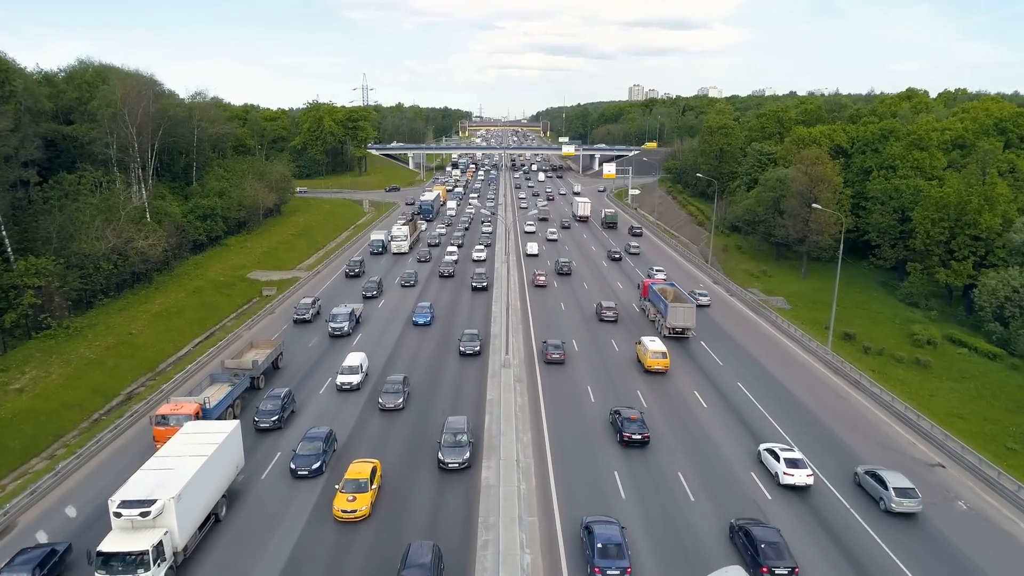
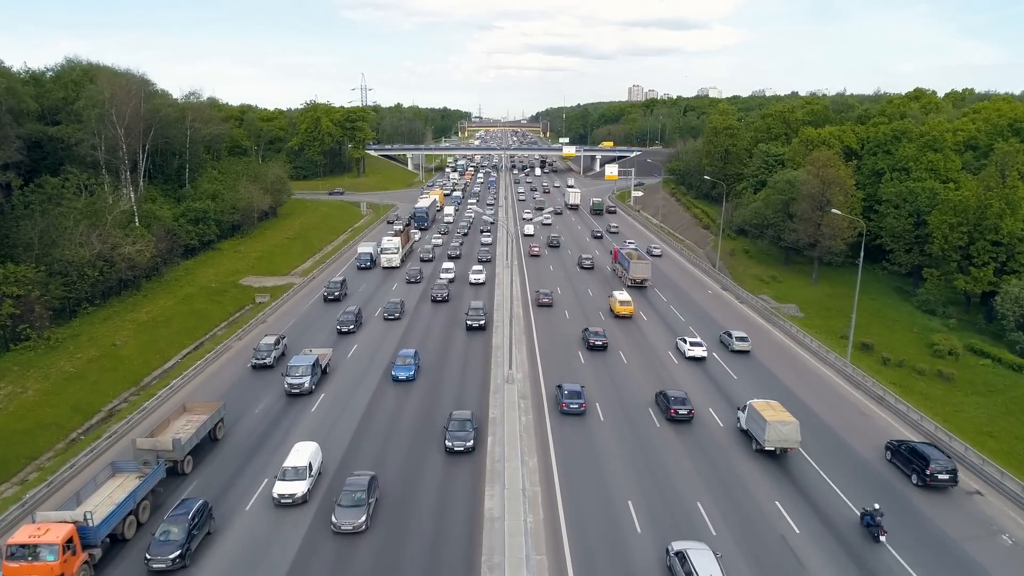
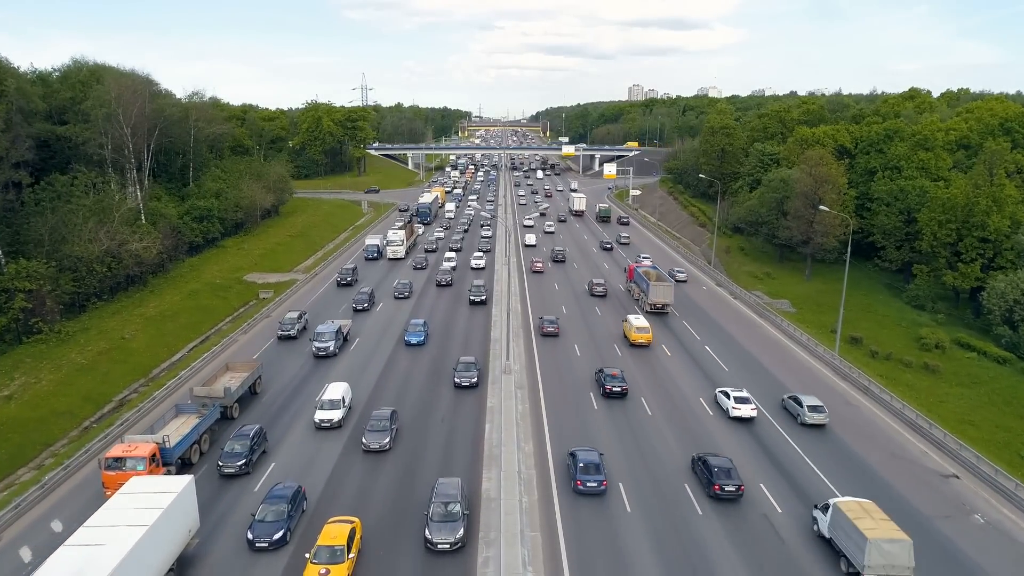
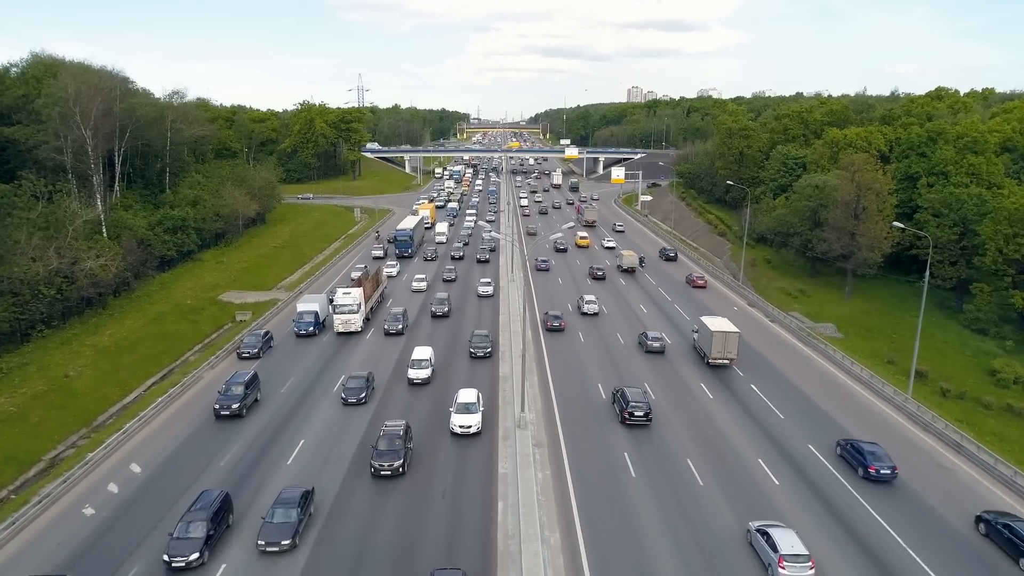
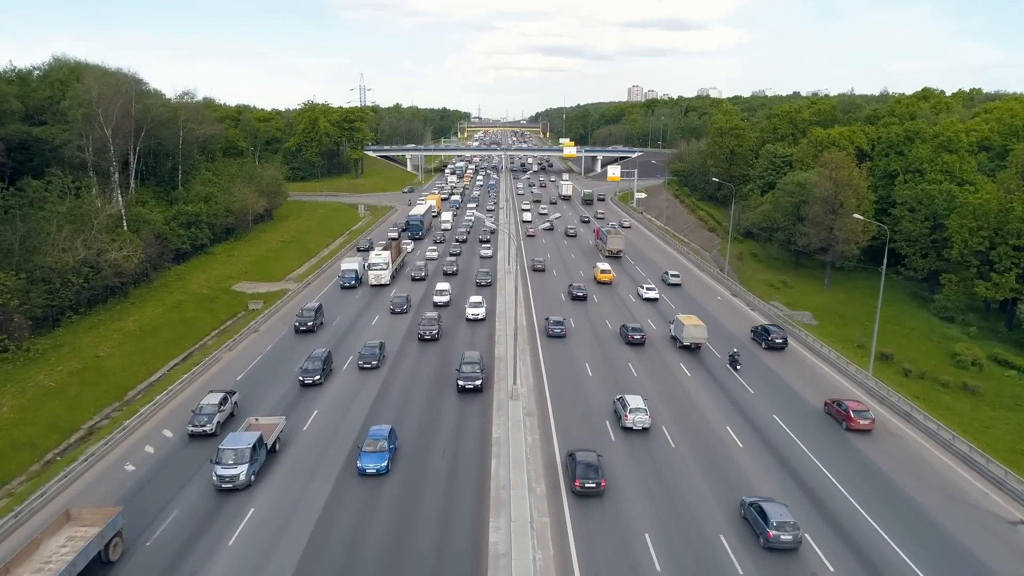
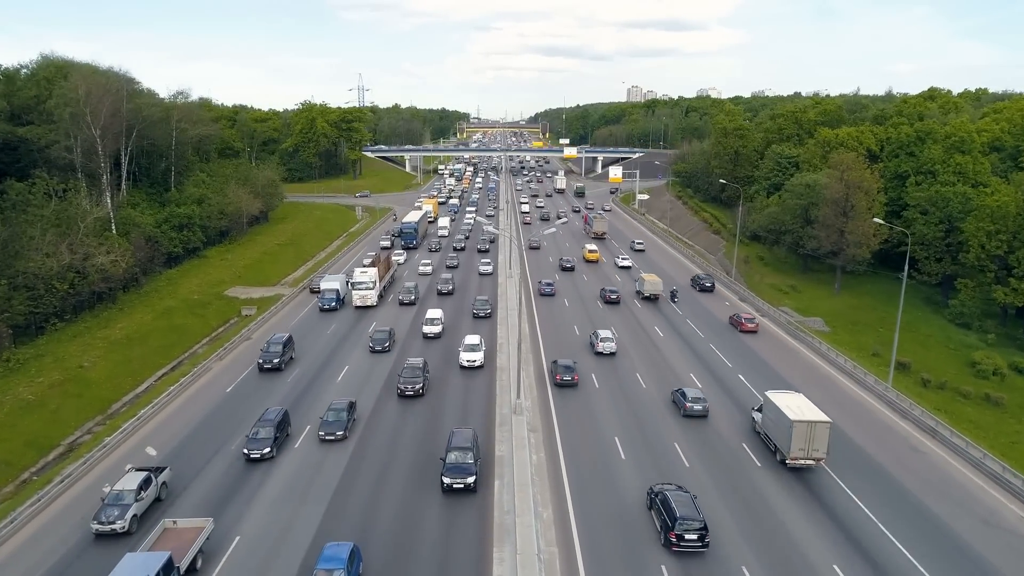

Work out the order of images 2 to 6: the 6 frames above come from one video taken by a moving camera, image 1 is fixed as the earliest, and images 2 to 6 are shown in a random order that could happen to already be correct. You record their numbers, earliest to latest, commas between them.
3, 2, 5, 6, 4
